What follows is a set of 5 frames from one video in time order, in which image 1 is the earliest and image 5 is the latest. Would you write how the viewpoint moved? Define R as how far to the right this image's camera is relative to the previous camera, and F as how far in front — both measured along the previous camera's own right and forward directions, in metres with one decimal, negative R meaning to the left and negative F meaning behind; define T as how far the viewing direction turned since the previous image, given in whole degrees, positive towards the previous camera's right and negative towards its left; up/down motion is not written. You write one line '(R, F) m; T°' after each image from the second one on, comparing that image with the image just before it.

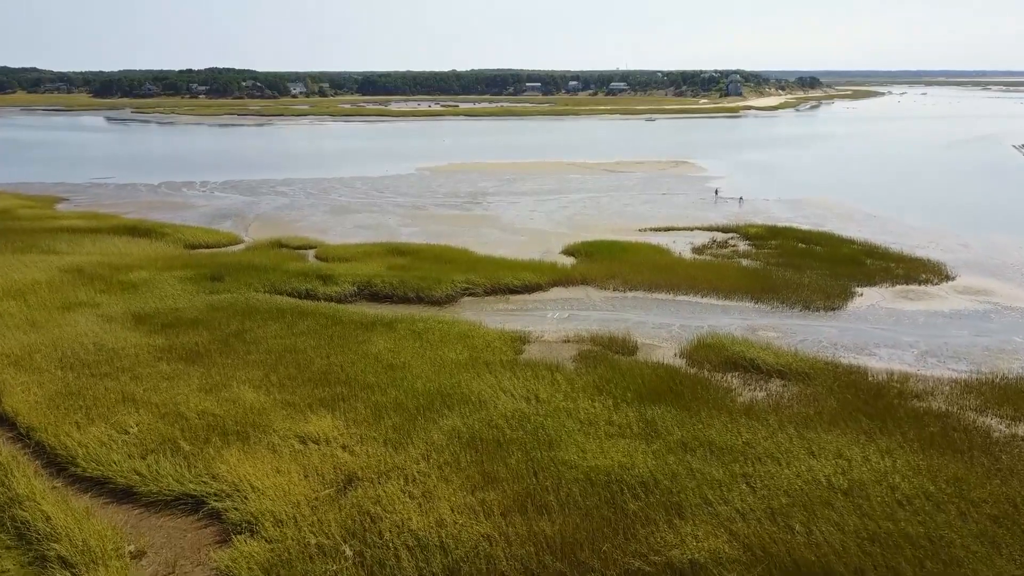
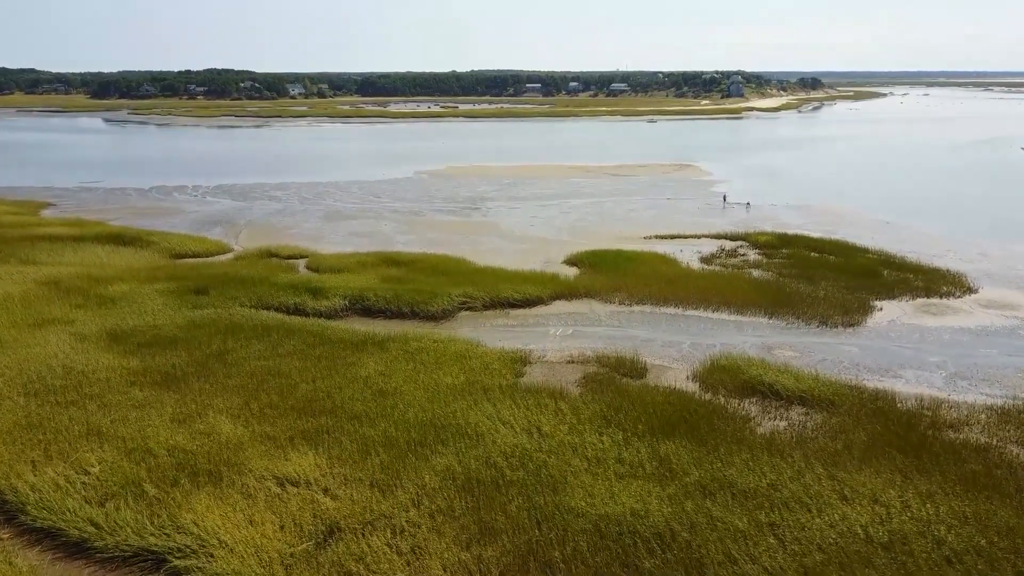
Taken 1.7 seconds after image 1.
(0.0, +0.9) m; 0°
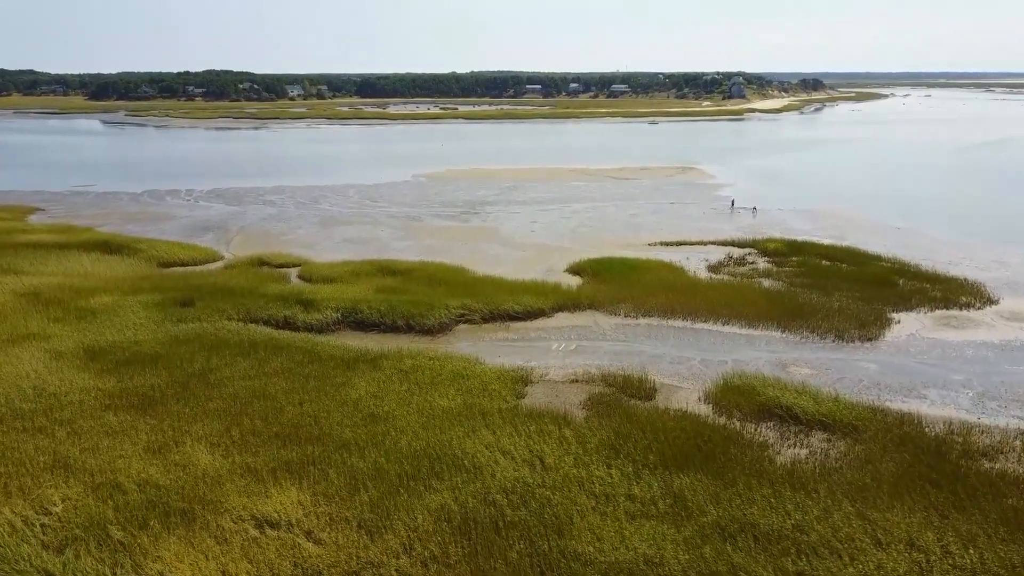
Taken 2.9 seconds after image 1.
(0.0, +0.7) m; 0°
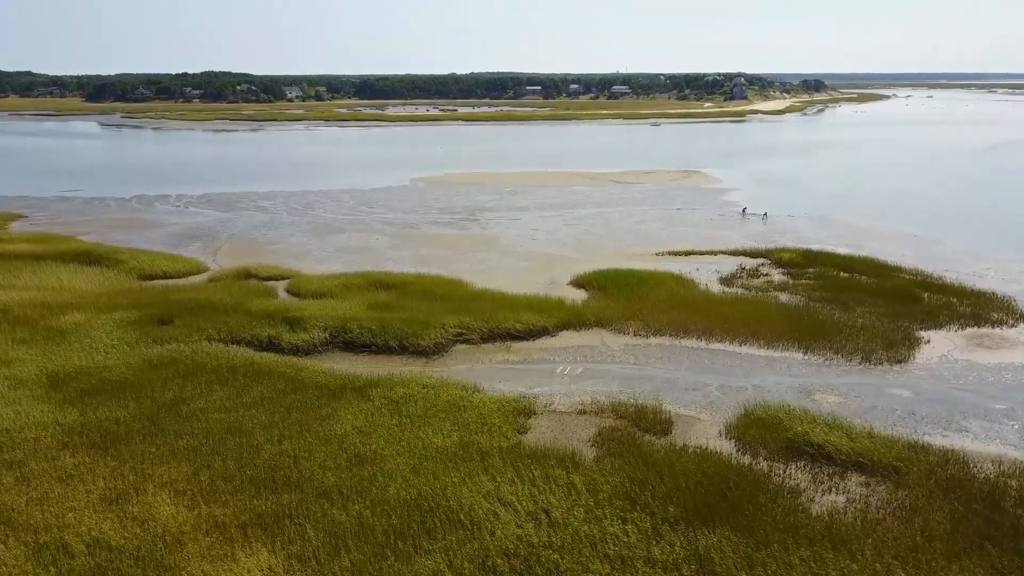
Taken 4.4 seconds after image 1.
(0.0, +1.0) m; 0°
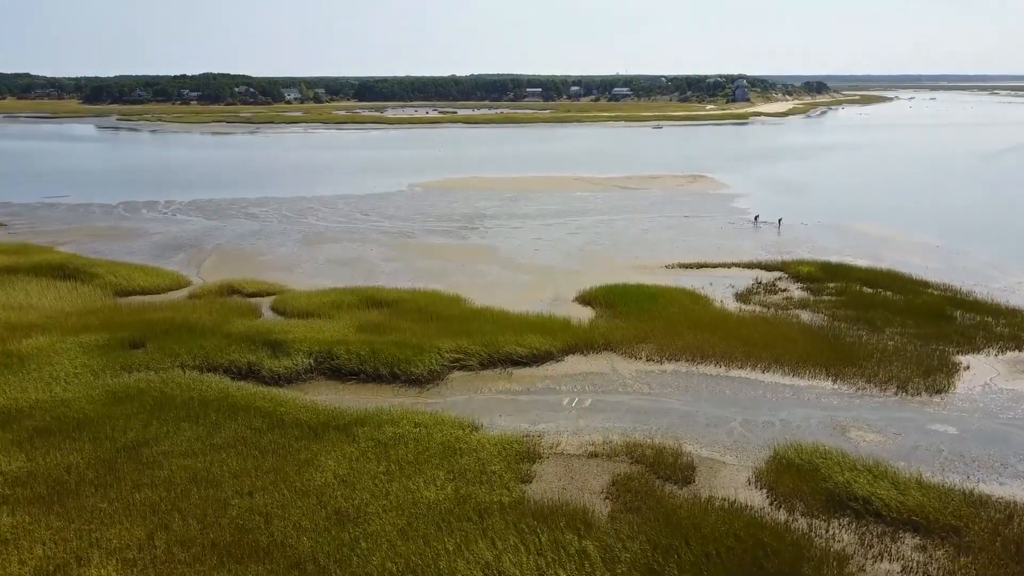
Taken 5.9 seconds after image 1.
(0.0, +1.2) m; 0°
